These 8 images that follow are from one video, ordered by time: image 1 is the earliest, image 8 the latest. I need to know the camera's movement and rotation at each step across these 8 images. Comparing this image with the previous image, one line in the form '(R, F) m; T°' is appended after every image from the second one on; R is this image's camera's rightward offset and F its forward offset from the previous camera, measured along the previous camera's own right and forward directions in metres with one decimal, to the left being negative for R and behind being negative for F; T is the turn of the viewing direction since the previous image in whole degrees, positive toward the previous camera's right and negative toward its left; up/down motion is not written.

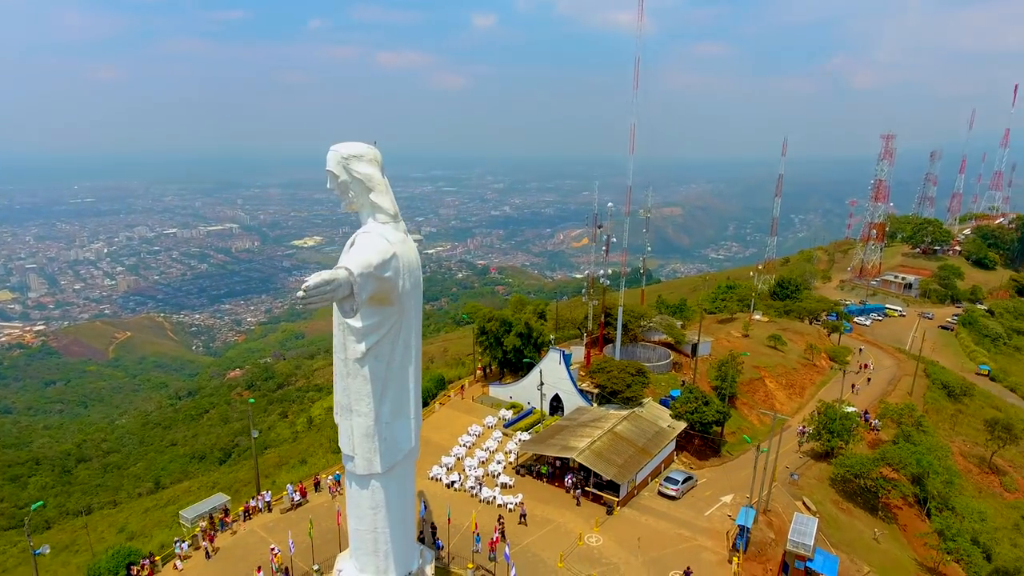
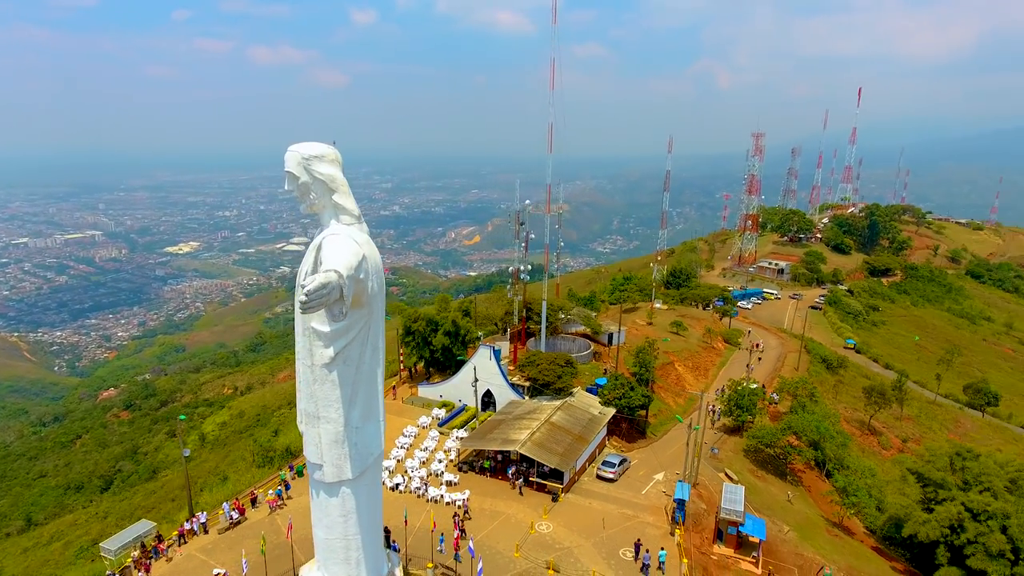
(-1.2, -0.1) m; +10°
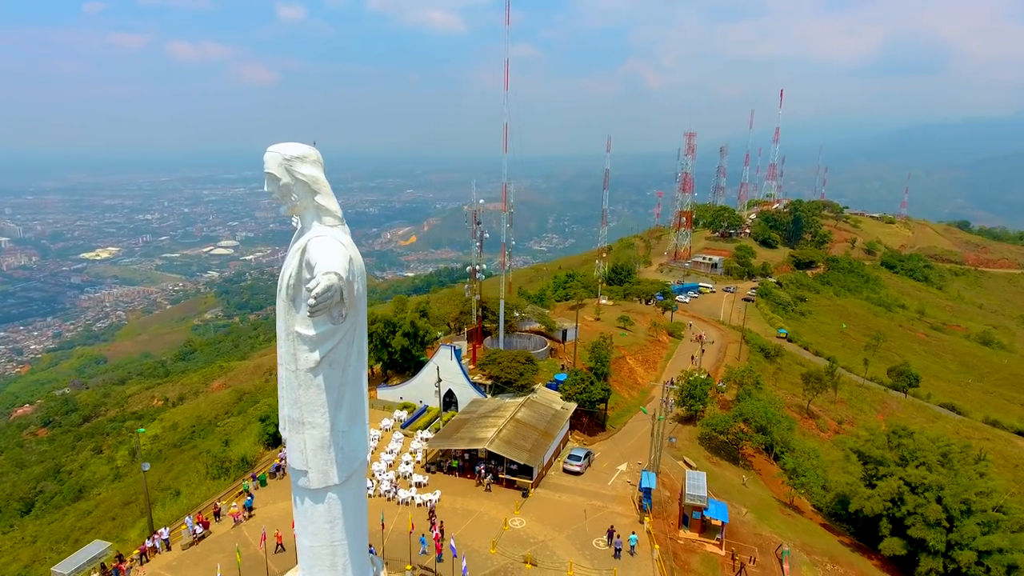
(-0.8, -0.1) m; +6°
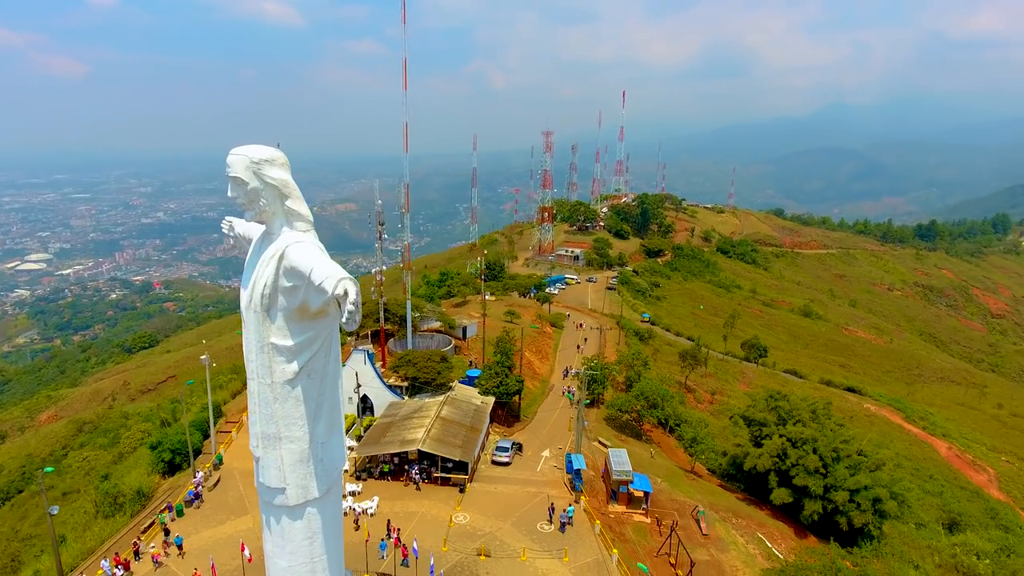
(-1.9, -0.1) m; +13°
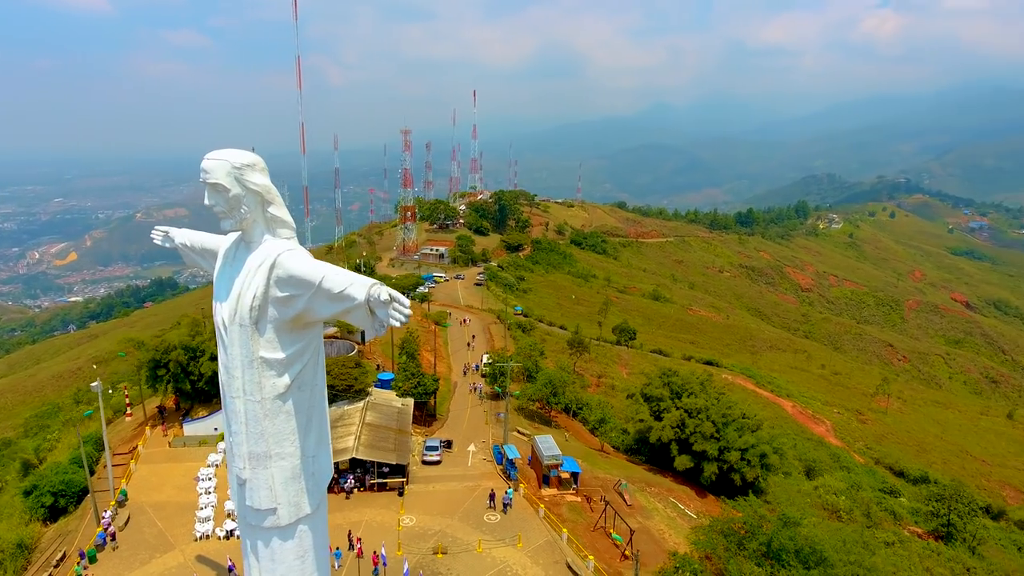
(-2.0, -0.1) m; +13°
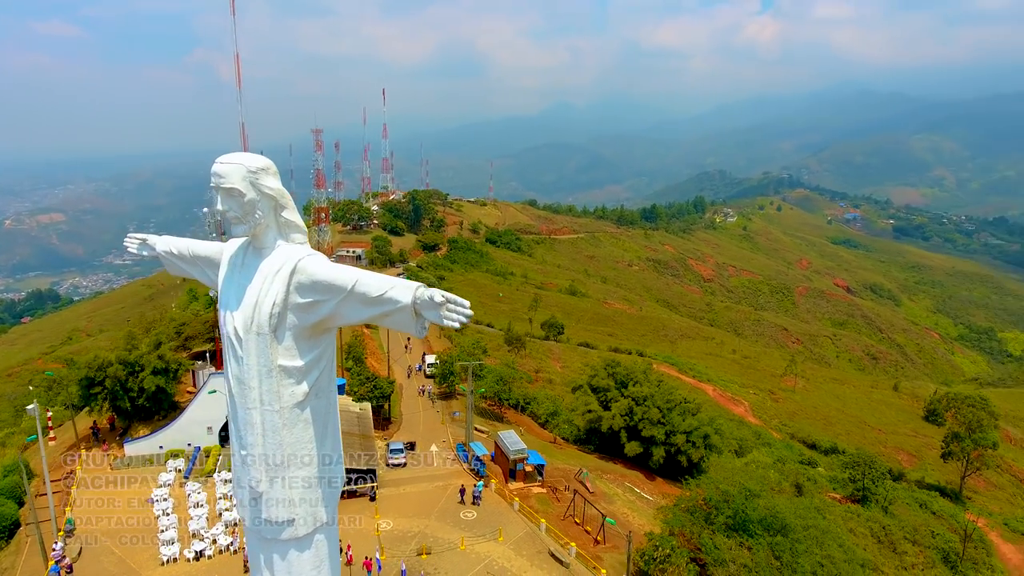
(-1.5, -0.1) m; +8°
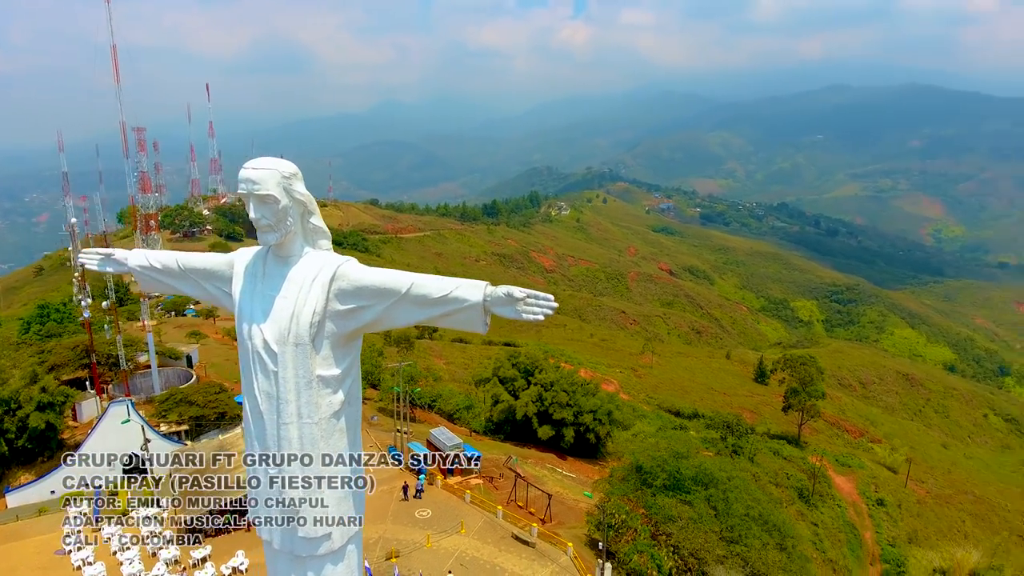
(-2.6, -0.1) m; +15°
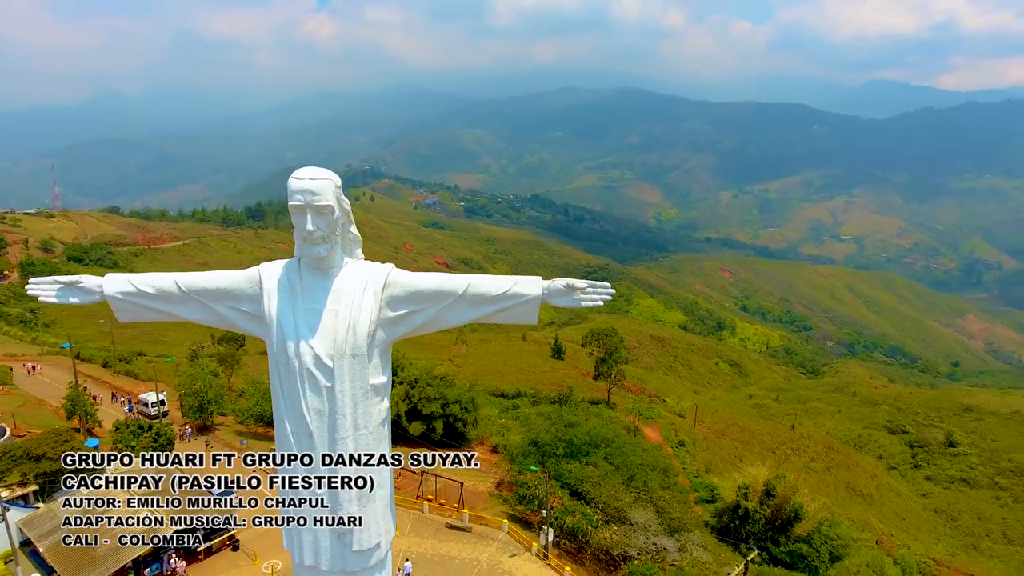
(-3.6, -0.1) m; +21°
